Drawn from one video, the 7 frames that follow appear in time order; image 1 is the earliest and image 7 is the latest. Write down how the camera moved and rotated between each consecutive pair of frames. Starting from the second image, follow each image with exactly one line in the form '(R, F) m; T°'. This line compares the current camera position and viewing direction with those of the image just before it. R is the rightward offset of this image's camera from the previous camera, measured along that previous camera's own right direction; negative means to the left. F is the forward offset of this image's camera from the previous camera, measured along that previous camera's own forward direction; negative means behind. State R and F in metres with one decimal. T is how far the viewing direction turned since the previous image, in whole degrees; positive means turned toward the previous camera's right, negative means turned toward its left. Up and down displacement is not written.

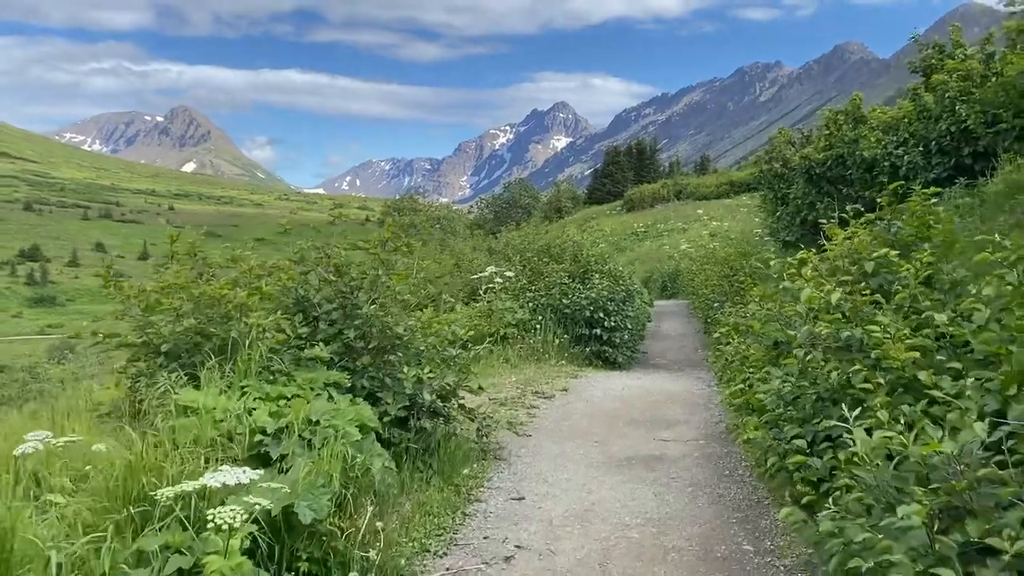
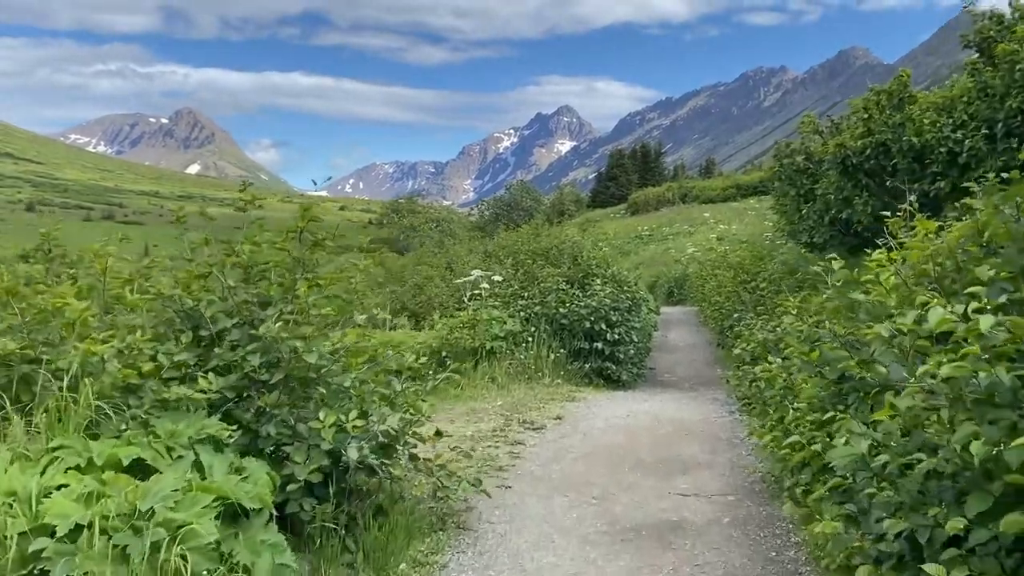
(+0.2, +2.0) m; 0°
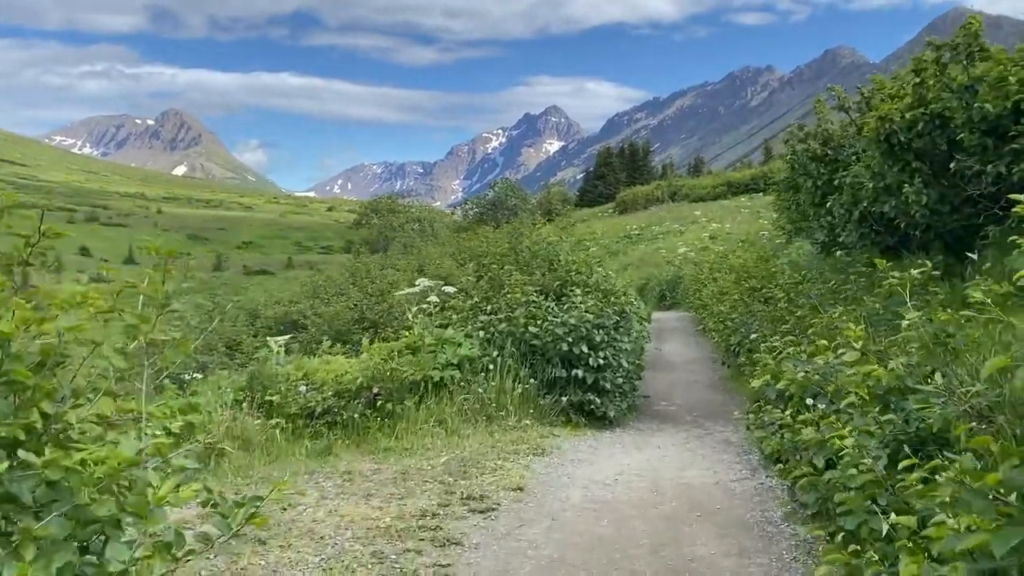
(+0.4, +2.9) m; +1°
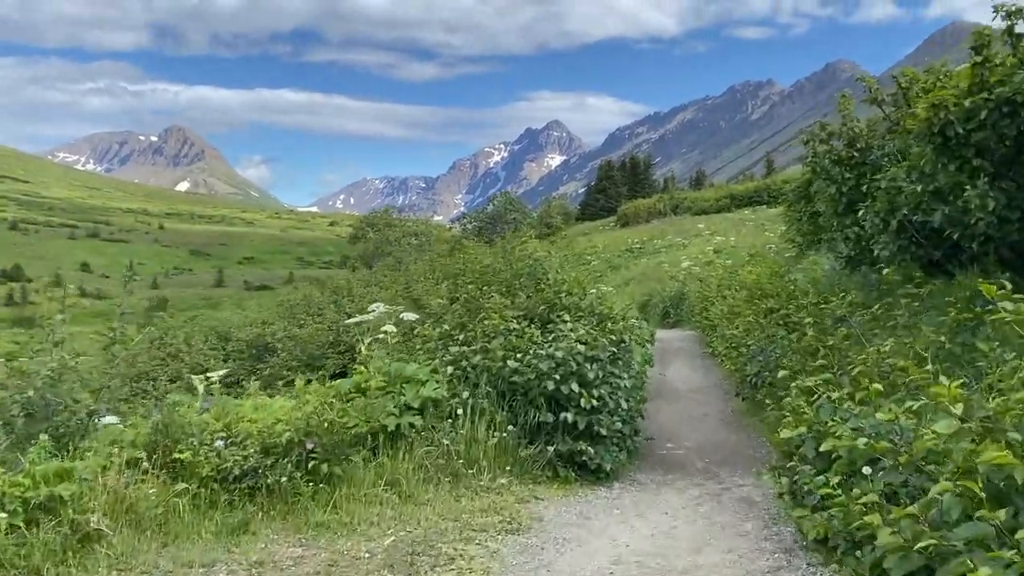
(+0.3, +1.9) m; 0°
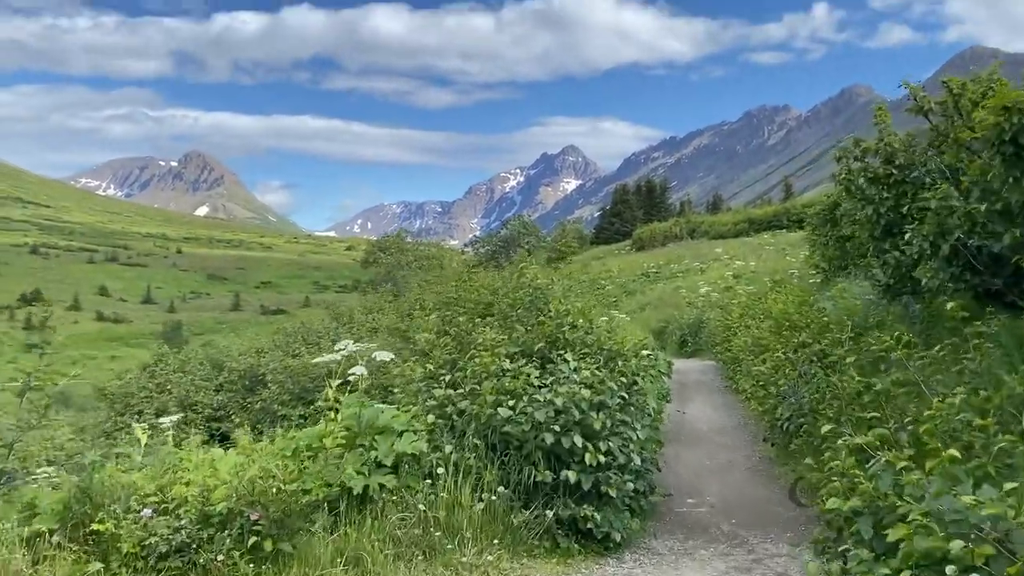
(+0.2, +1.3) m; -1°
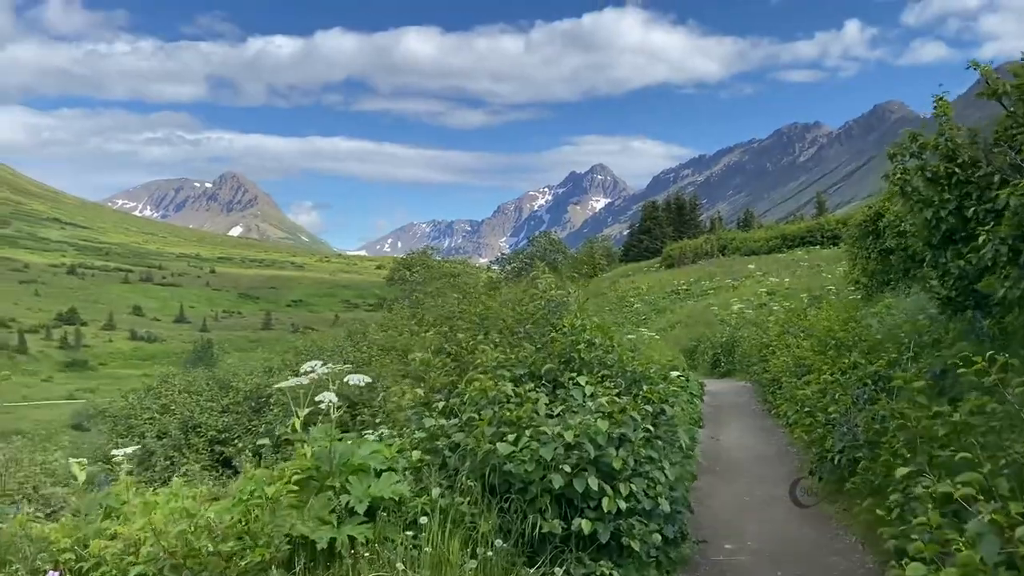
(+0.2, +1.3) m; -2°
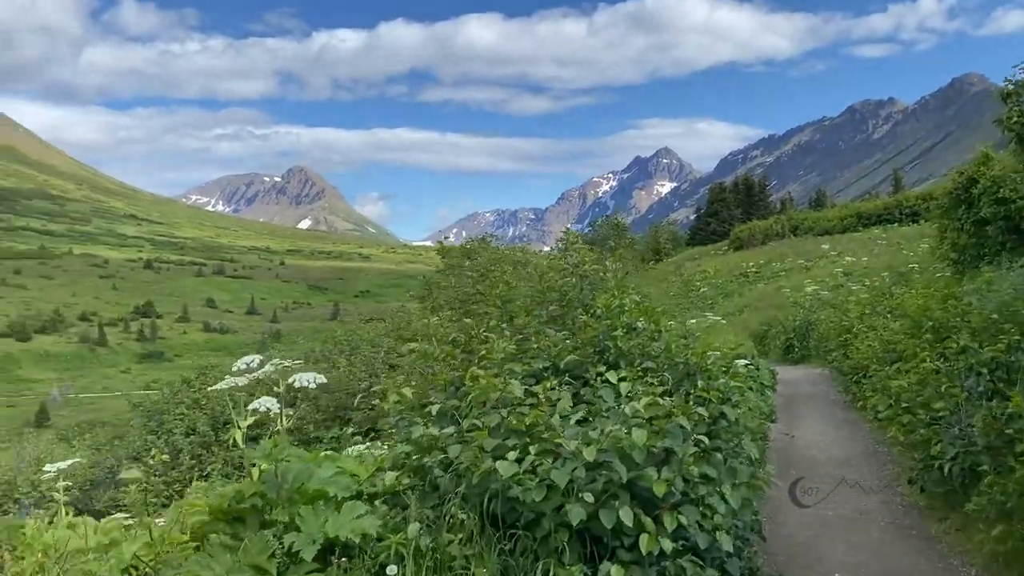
(+0.3, +1.6) m; -4°
